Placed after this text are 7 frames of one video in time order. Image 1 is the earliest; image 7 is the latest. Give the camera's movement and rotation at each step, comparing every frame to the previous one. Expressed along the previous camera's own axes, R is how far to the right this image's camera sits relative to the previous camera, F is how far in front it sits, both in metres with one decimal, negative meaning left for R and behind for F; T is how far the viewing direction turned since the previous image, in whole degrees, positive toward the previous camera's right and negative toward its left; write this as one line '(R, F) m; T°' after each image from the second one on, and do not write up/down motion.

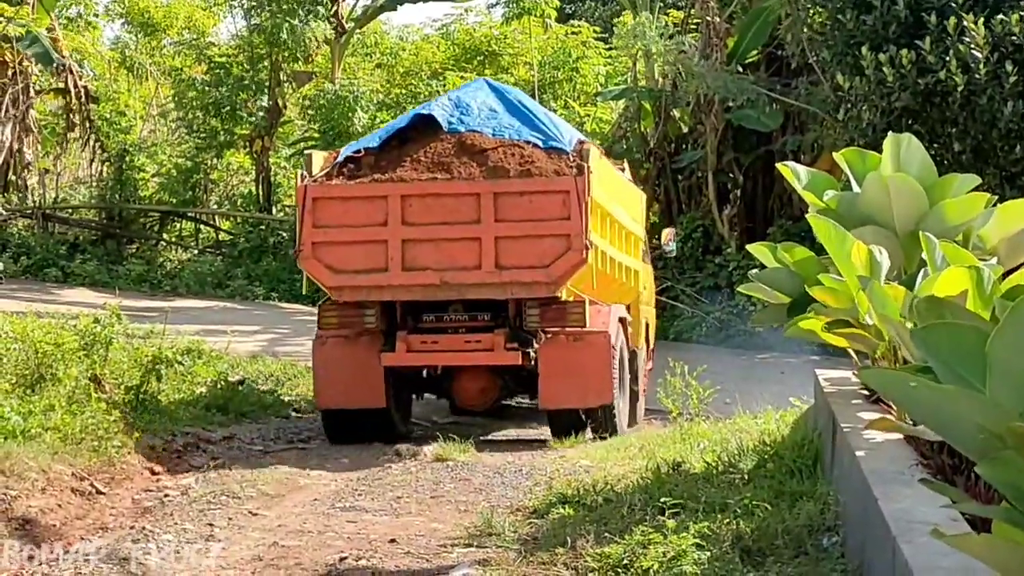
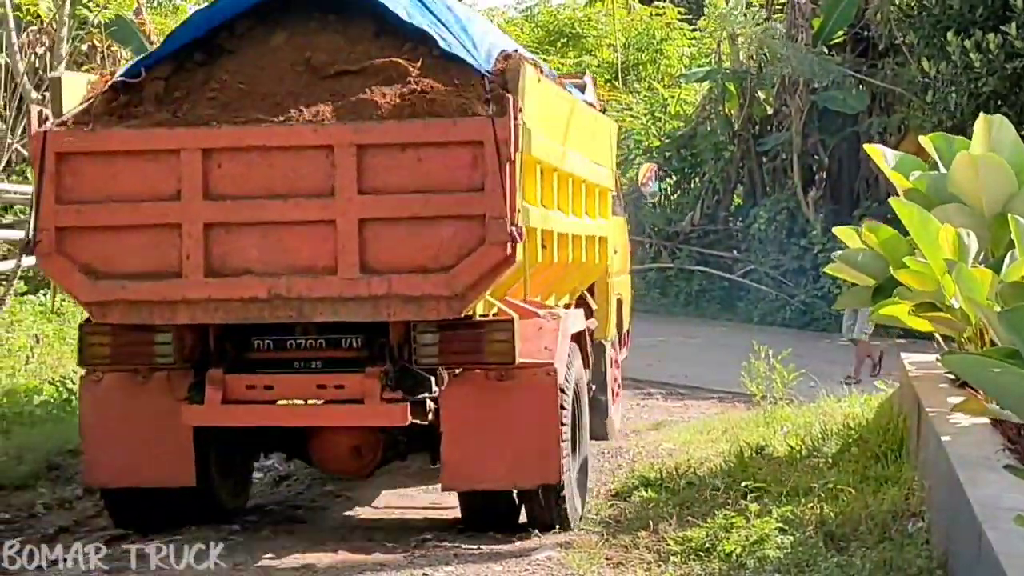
(0.0, 0.0) m; -3°
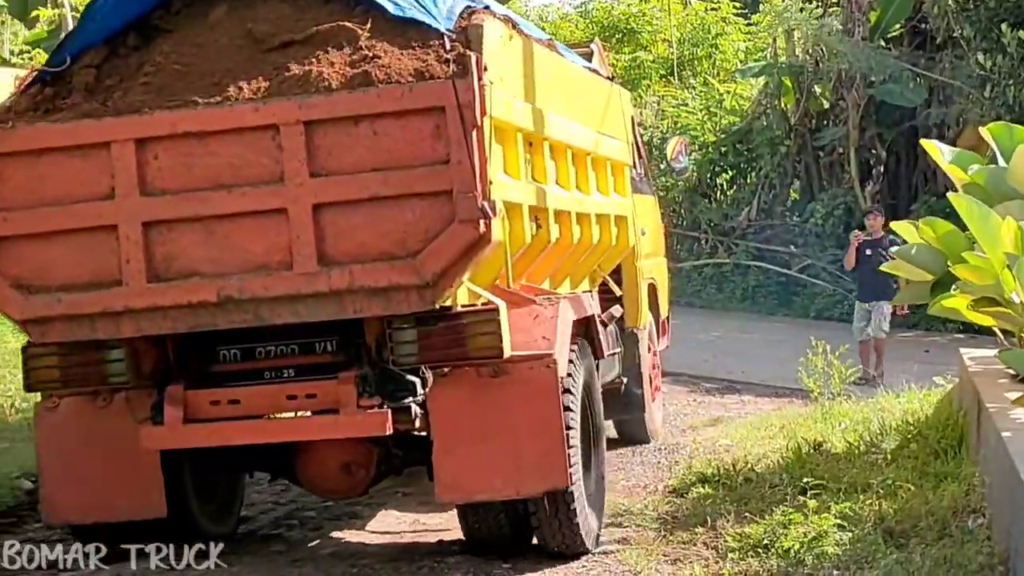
(-0.2, 0.0) m; 0°
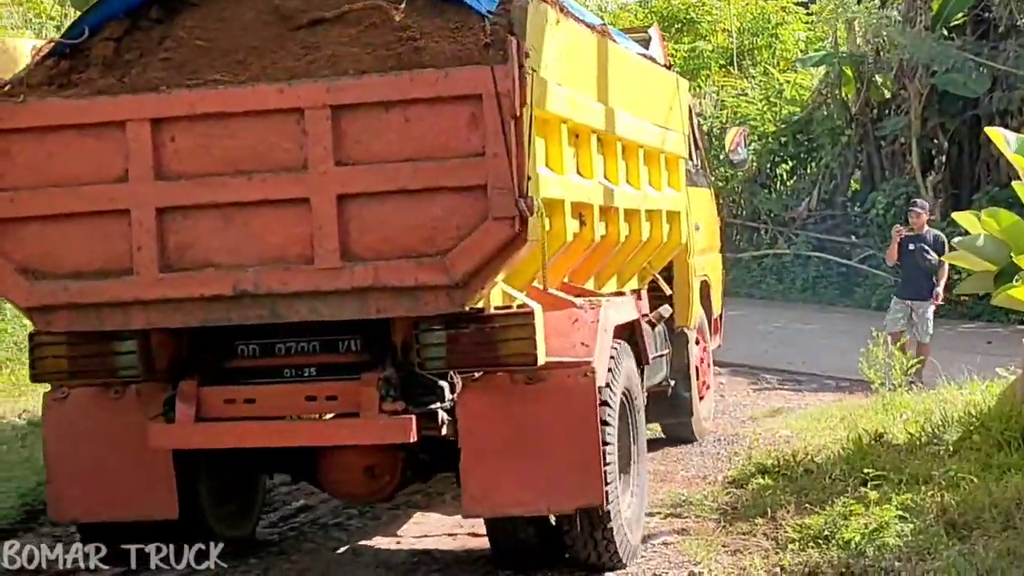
(-0.2, 0.0) m; +1°
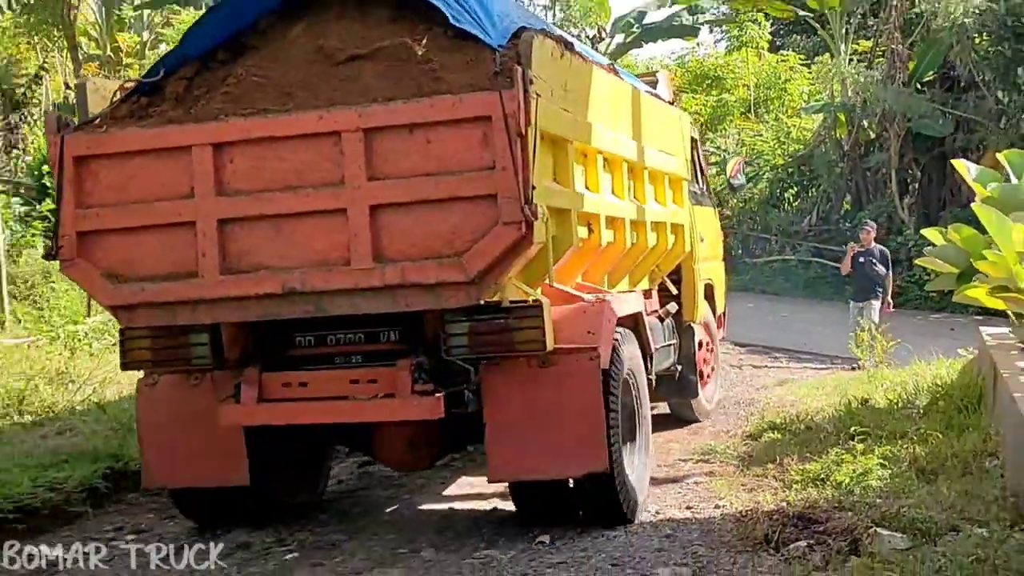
(-0.3, -1.1) m; +2°
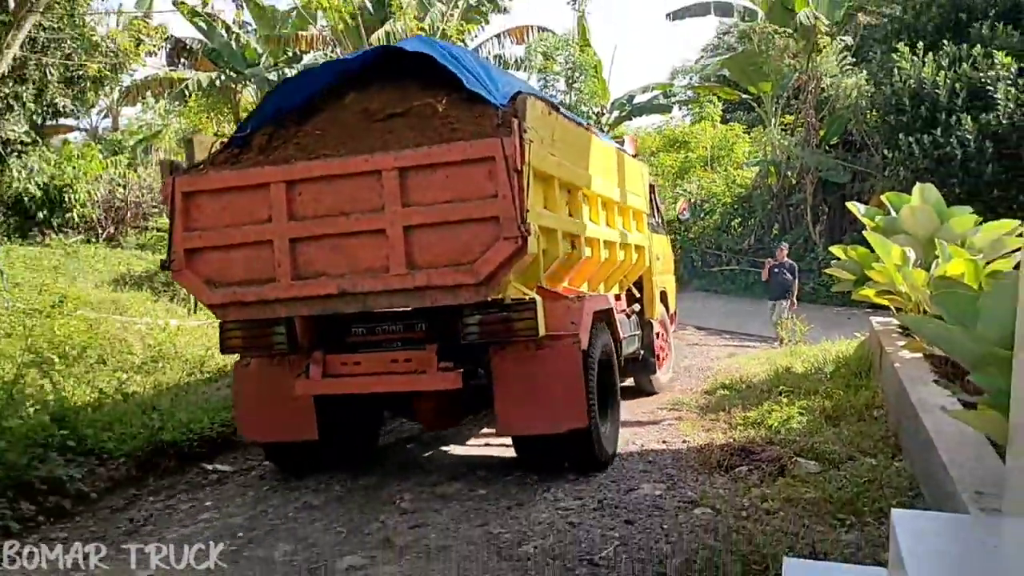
(-0.6, -2.1) m; +4°
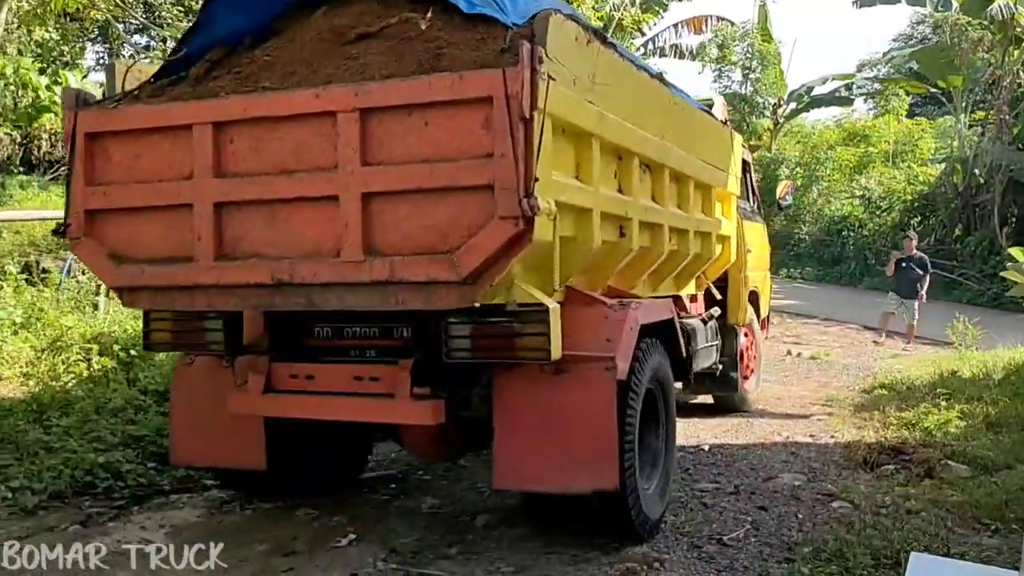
(+0.6, +3.0) m; -5°
